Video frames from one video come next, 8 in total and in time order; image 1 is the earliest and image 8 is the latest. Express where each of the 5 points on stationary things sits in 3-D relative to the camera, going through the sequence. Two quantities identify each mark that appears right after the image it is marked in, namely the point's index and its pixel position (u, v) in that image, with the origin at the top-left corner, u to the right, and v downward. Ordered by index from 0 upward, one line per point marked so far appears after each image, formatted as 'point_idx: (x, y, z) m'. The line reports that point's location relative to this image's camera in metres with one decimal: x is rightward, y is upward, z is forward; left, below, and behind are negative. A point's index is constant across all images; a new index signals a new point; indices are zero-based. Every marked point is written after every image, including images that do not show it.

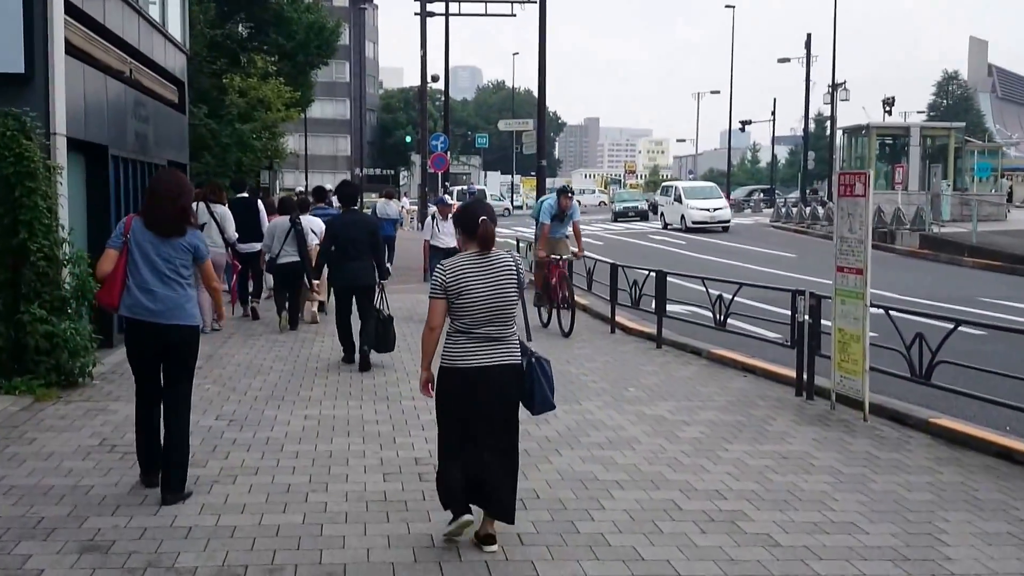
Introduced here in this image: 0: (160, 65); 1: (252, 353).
0: (-4.7, +3.0, +16.0) m
1: (-2.6, -0.6, +11.8) m
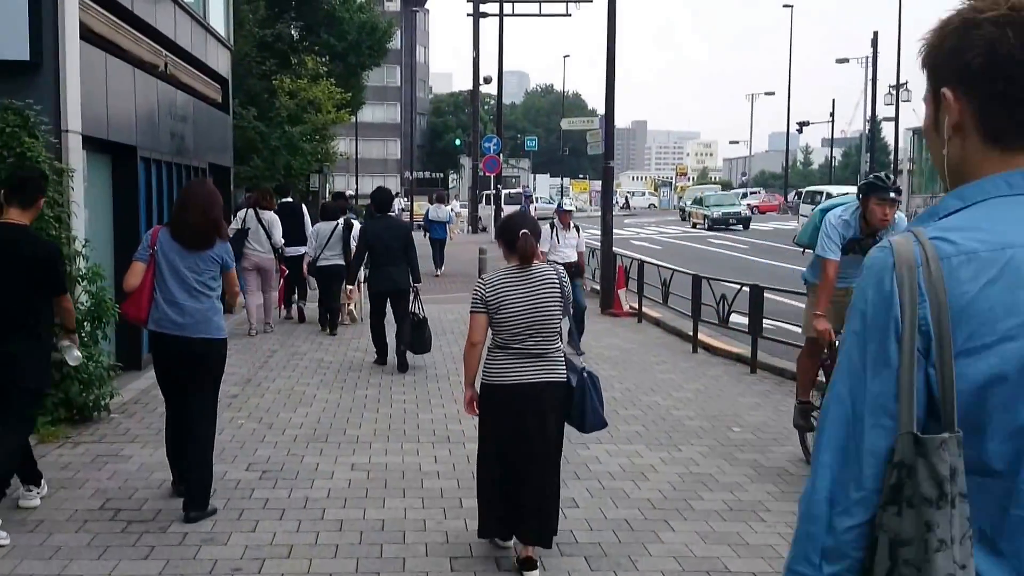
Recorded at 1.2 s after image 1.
0: (-3.9, +2.8, +14.7) m
1: (-1.9, -0.8, +10.5) m
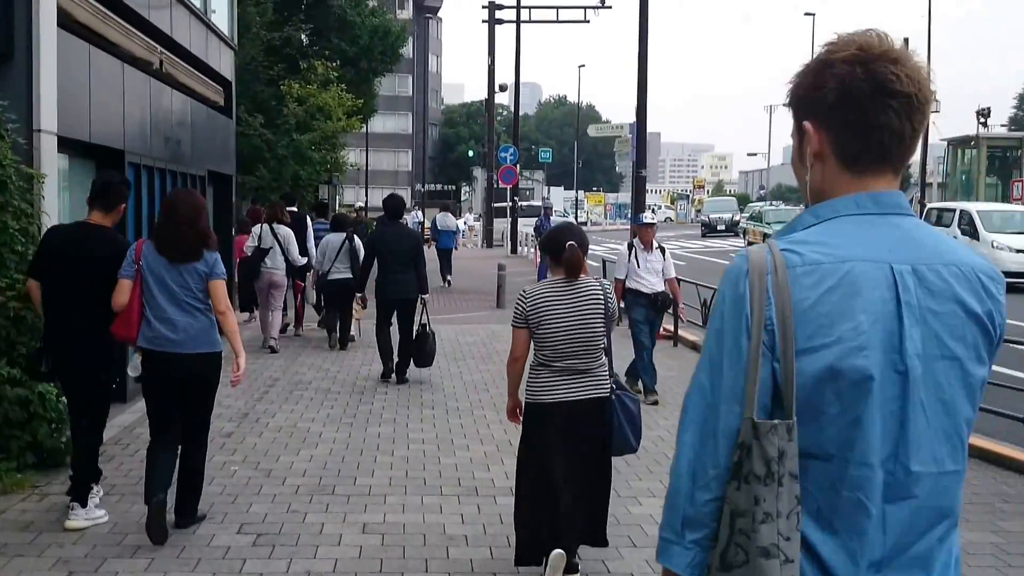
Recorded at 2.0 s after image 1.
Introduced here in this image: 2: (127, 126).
0: (-3.6, +2.6, +13.7) m
1: (-1.7, -0.9, +9.4) m
2: (-3.2, +1.4, +10.0) m
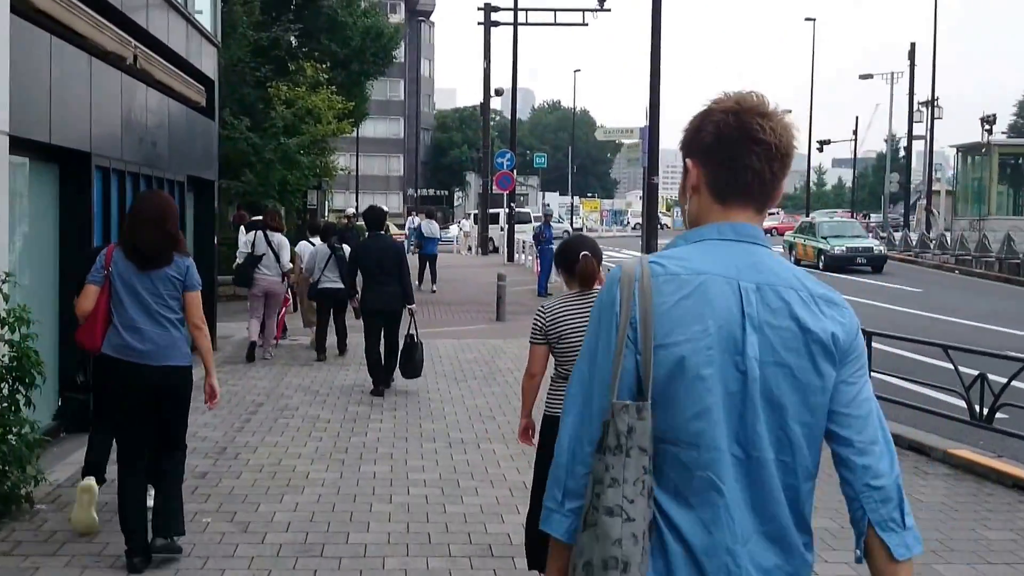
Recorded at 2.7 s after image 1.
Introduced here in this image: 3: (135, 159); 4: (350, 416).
0: (-3.5, +2.5, +12.7) m
1: (-1.6, -1.1, +8.4) m
2: (-3.1, +1.2, +9.0) m
3: (-3.3, +1.1, +10.4) m
4: (-1.3, -1.0, +9.9) m
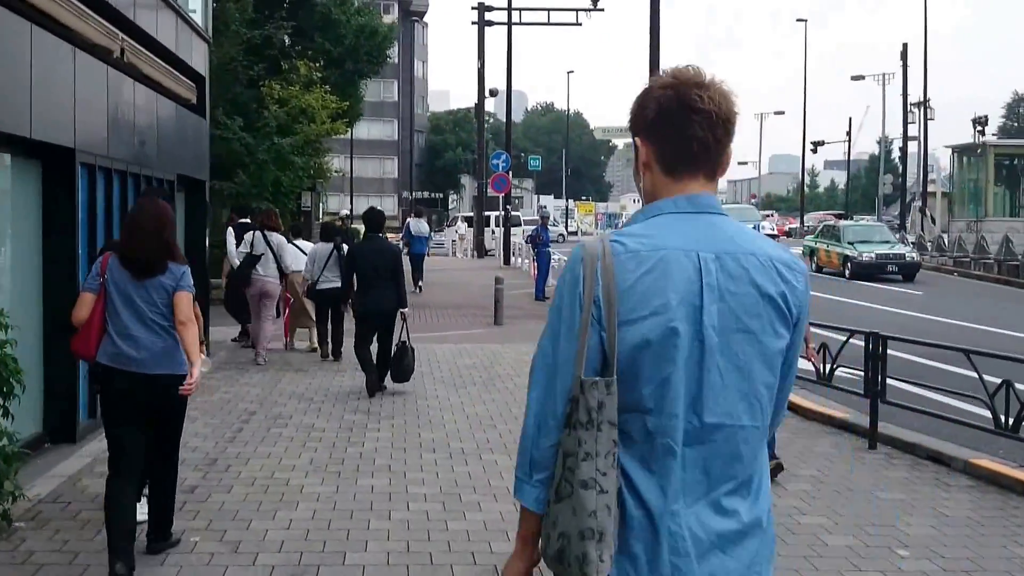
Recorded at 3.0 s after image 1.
0: (-3.5, +2.5, +12.3) m
1: (-1.6, -1.1, +8.0) m
2: (-3.1, +1.2, +8.6) m
3: (-3.3, +1.1, +10.0) m
4: (-1.3, -1.1, +9.5) m
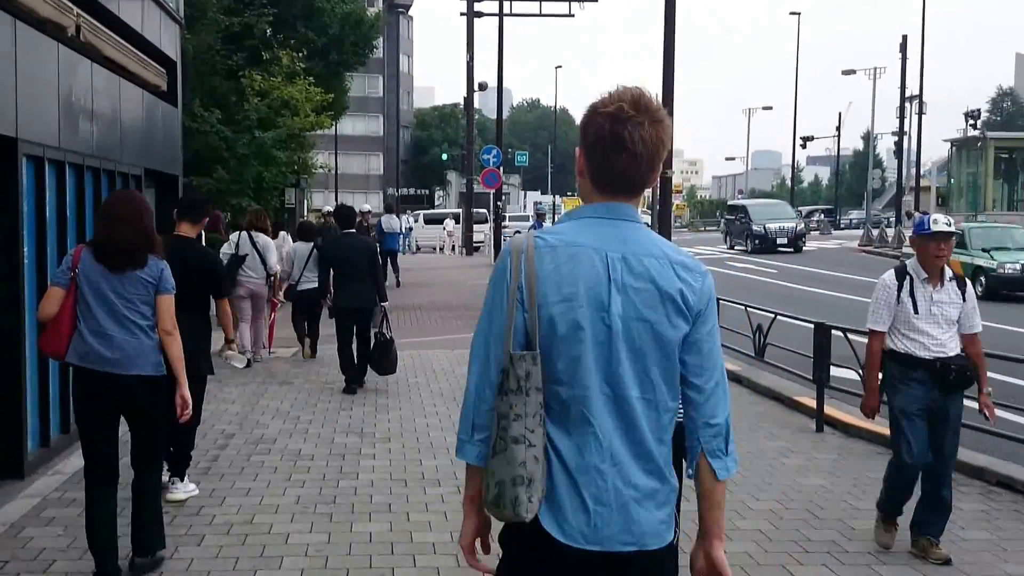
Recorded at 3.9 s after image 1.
0: (-3.5, +2.4, +11.2) m
1: (-1.5, -1.1, +6.9) m
2: (-3.0, +1.1, +7.5) m
3: (-3.2, +1.0, +8.9) m
4: (-1.2, -1.1, +8.4) m
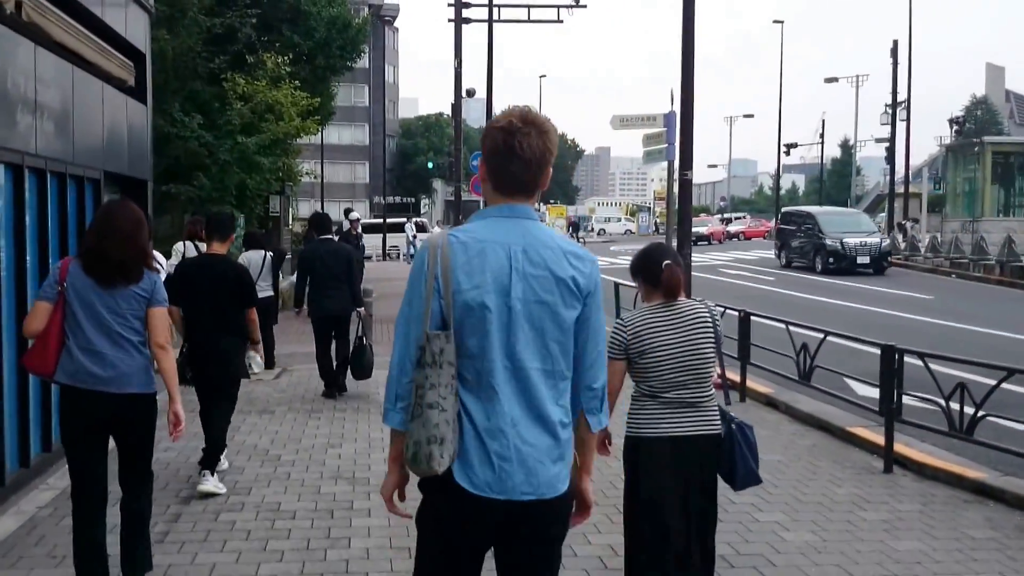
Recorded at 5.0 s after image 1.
0: (-3.4, +2.2, +9.8) m
1: (-1.4, -1.2, +5.6) m
2: (-2.9, +1.0, +6.2) m
3: (-3.1, +0.9, +7.6) m
4: (-1.1, -1.2, +7.1) m
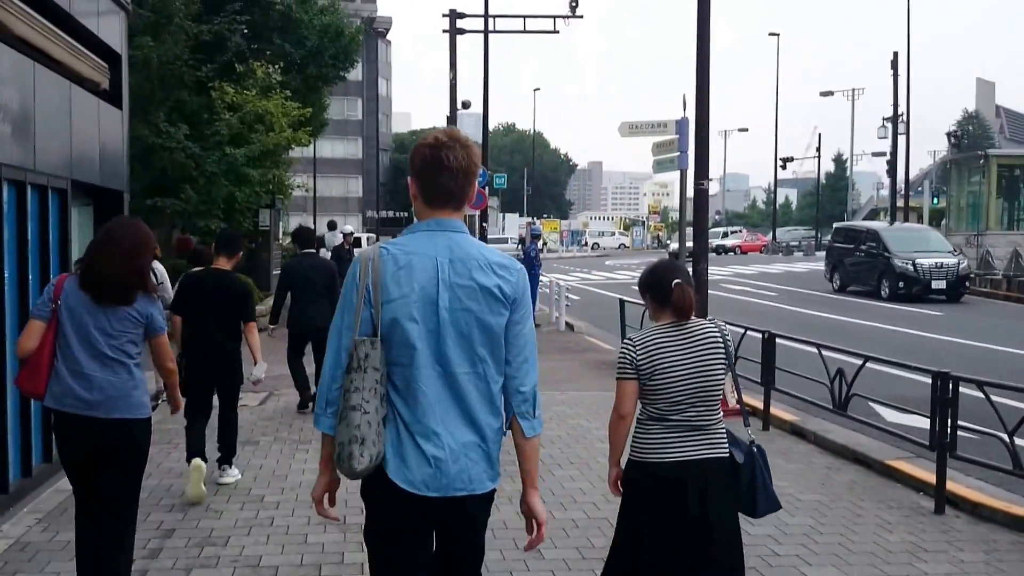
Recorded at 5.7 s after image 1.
0: (-3.4, +2.1, +9.0) m
1: (-1.3, -1.3, +4.7) m
2: (-2.9, +0.9, +5.4) m
3: (-3.0, +0.8, +6.7) m
4: (-1.1, -1.3, +6.2) m
